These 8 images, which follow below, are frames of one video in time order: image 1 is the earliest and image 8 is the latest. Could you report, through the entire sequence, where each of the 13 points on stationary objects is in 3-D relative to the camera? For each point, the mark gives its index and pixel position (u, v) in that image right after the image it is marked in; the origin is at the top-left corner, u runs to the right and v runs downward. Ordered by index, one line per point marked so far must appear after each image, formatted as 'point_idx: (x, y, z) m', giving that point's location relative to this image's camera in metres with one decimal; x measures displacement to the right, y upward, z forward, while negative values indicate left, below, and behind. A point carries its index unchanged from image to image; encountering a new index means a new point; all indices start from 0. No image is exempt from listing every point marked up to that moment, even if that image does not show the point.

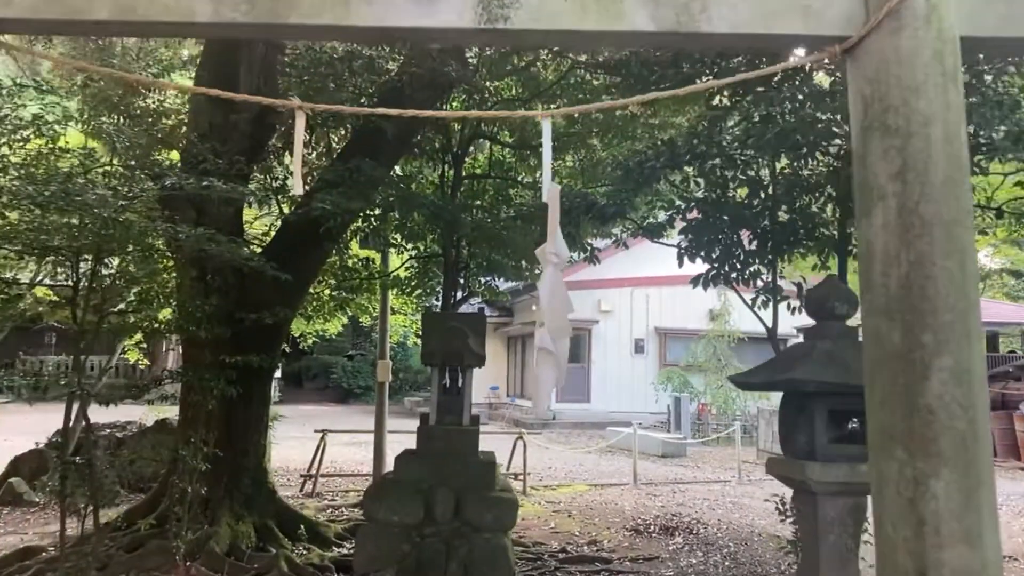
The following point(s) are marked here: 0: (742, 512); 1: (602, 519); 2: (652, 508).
0: (+2.2, -2.2, +8.9) m
1: (+0.8, -2.0, +7.8) m
2: (+1.4, -2.1, +8.7) m
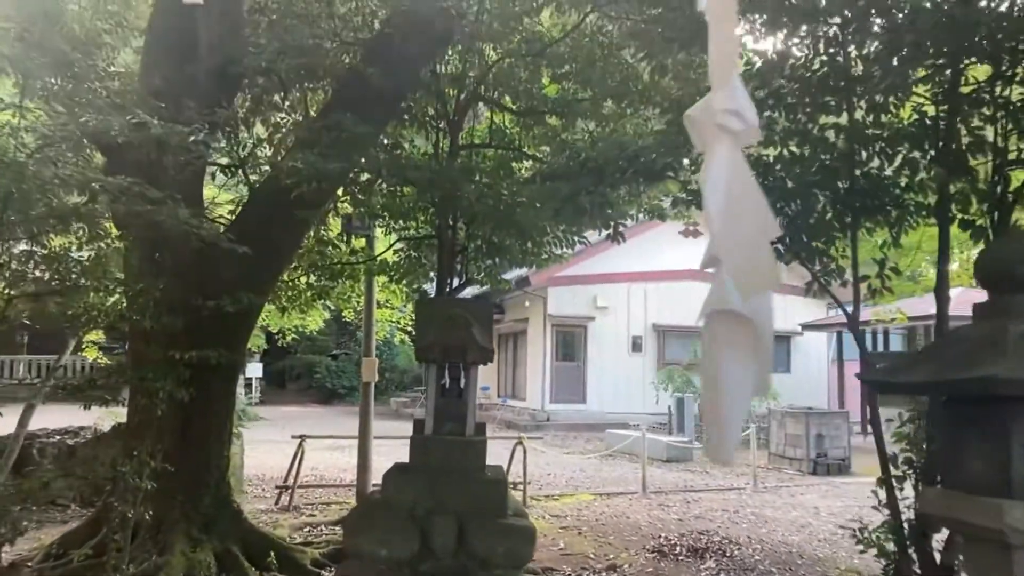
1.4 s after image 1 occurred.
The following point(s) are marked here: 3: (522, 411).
0: (+2.3, -2.1, +8.0) m
1: (+0.8, -1.9, +6.9) m
2: (+1.4, -2.0, +7.8) m
3: (+0.2, -2.5, +18.6) m
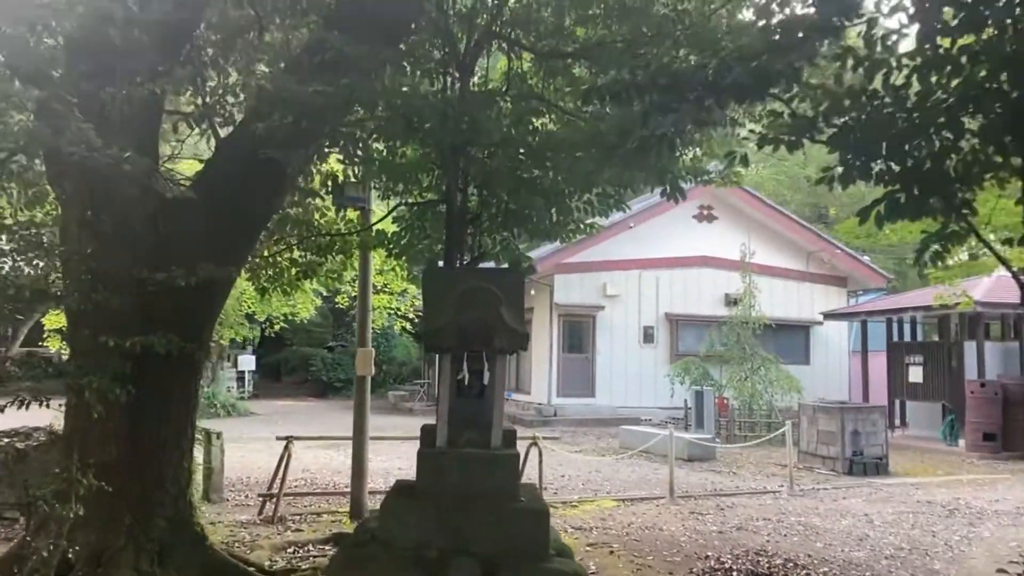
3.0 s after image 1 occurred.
0: (+2.4, -1.9, +6.9) m
1: (+0.9, -1.7, +5.9) m
2: (+1.5, -1.9, +6.8) m
3: (+0.3, -2.3, +17.6) m
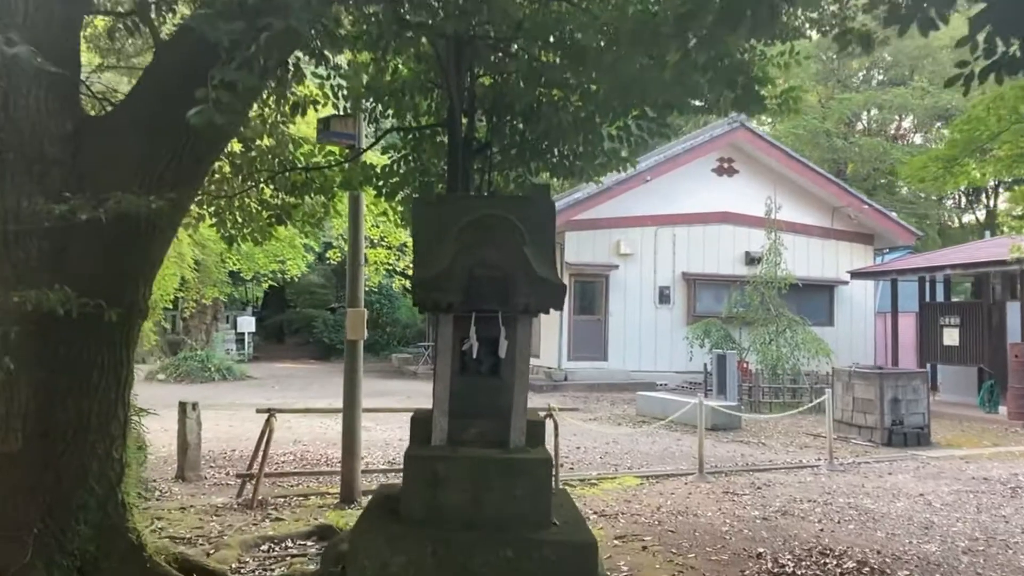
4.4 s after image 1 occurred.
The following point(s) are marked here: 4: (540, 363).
0: (+2.5, -1.6, +6.0) m
1: (+1.0, -1.5, +4.9) m
2: (+1.6, -1.5, +5.9) m
3: (+0.5, -1.5, +16.7) m
4: (+0.5, -1.4, +16.5) m
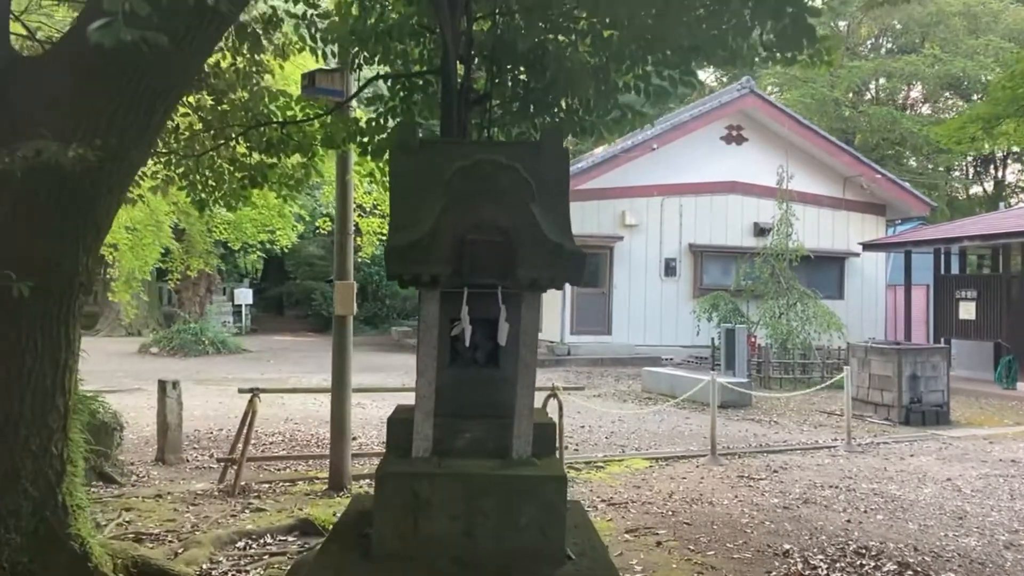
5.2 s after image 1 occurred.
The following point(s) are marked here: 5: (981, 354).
0: (+2.5, -1.4, +5.6) m
1: (+1.0, -1.3, +4.5) m
2: (+1.6, -1.4, +5.4) m
3: (+0.5, -1.0, +16.2) m
4: (+0.5, -0.9, +16.0) m
5: (+7.7, -1.1, +14.8) m
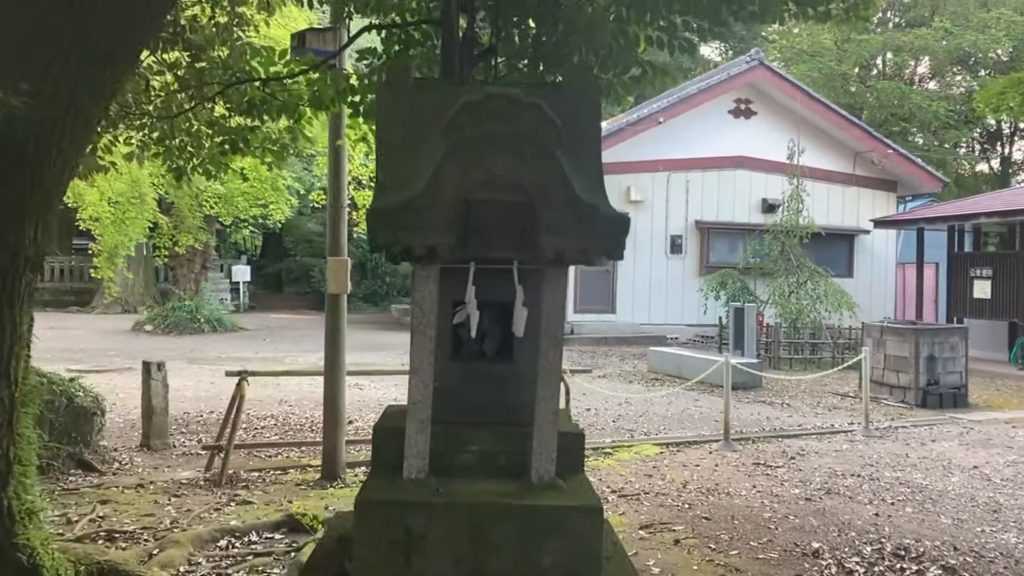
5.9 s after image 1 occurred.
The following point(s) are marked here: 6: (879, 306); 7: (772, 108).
0: (+2.5, -1.3, +5.2) m
1: (+1.1, -1.2, +4.1) m
2: (+1.7, -1.2, +5.1) m
3: (+0.5, -0.6, +15.9) m
4: (+0.6, -0.5, +15.6) m
5: (+7.7, -0.7, +14.5) m
6: (+6.8, -0.3, +16.7) m
7: (+4.5, +3.1, +15.7) m
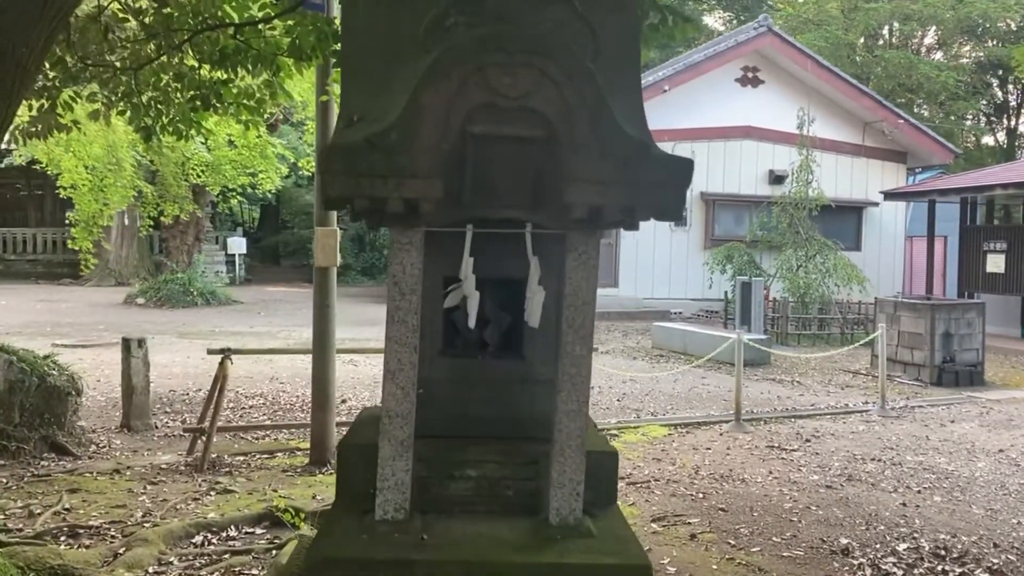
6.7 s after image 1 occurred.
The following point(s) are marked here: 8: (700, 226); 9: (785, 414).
0: (+2.5, -1.2, +4.9) m
1: (+1.1, -1.1, +3.8) m
2: (+1.7, -1.1, +4.7) m
3: (+0.5, -0.1, +15.5) m
4: (+0.6, 0.0, +15.3) m
5: (+7.7, -0.3, +14.1) m
6: (+6.8, +0.1, +16.3) m
7: (+4.5, +3.6, +15.2) m
8: (+3.1, +1.0, +15.2) m
9: (+2.2, -1.0, +7.5) m
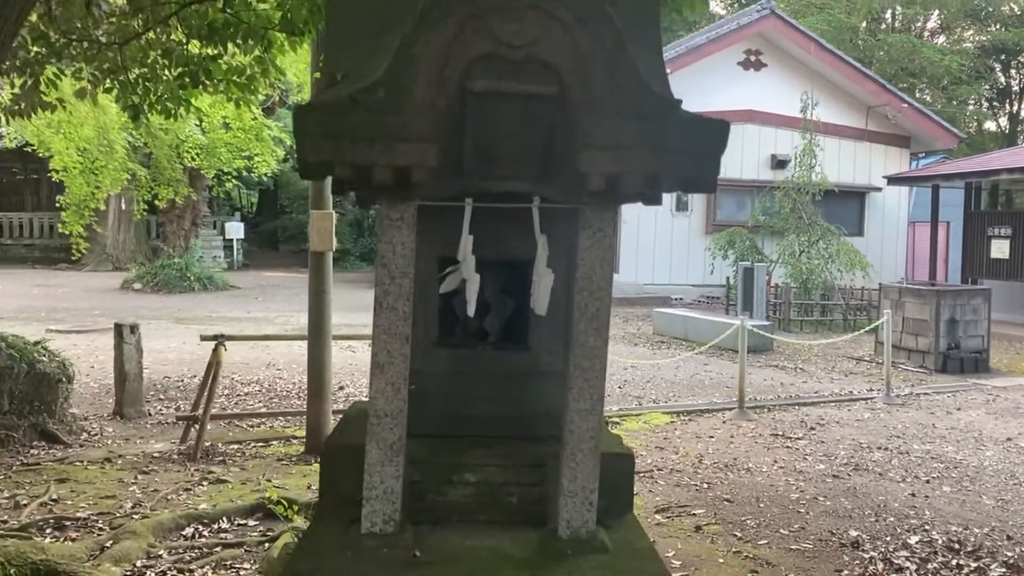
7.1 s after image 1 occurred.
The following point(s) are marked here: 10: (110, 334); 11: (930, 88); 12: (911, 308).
0: (+2.5, -1.1, +4.8) m
1: (+1.1, -1.0, +3.7) m
2: (+1.7, -1.0, +4.6) m
3: (+0.5, +0.1, +15.4) m
4: (+0.6, +0.2, +15.1) m
5: (+7.7, -0.1, +14.0) m
6: (+6.7, +0.4, +16.2) m
7: (+4.5, +3.8, +15.1) m
8: (+3.1, +1.3, +15.0) m
9: (+2.2, -0.9, +7.4) m
10: (-4.4, -0.5, +9.8) m
11: (+8.8, +4.2, +19.0) m
12: (+4.3, -0.2, +9.7) m
